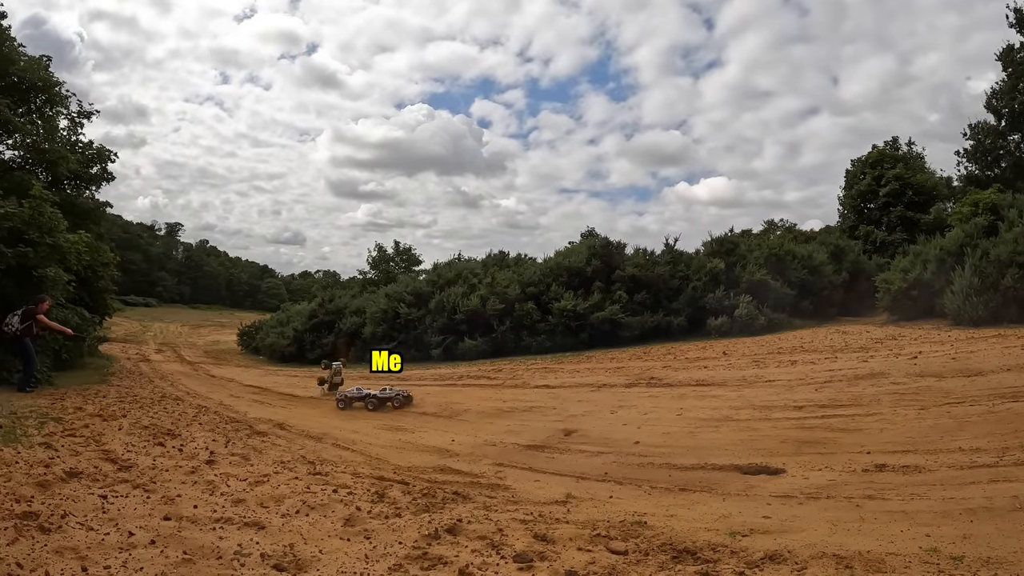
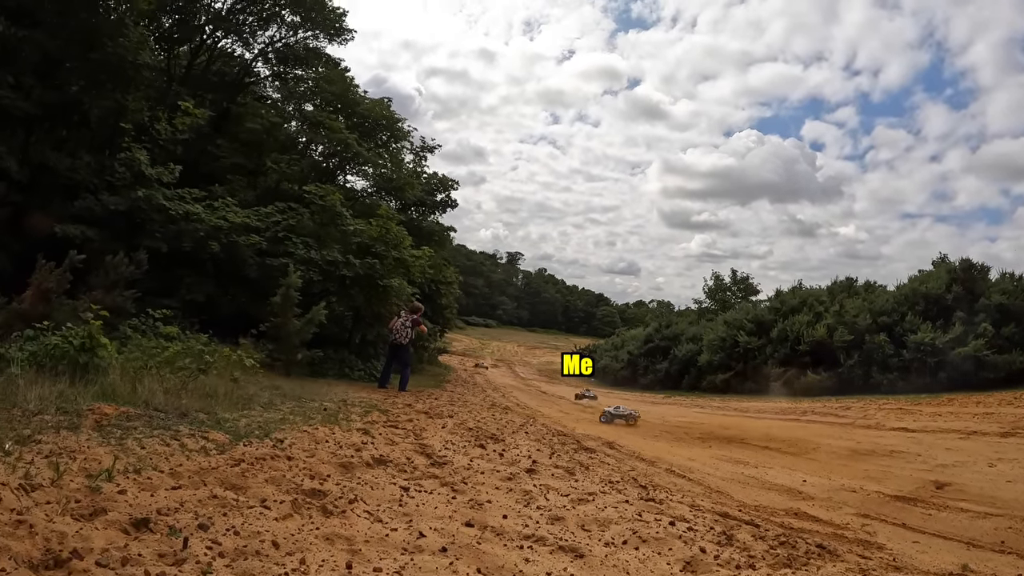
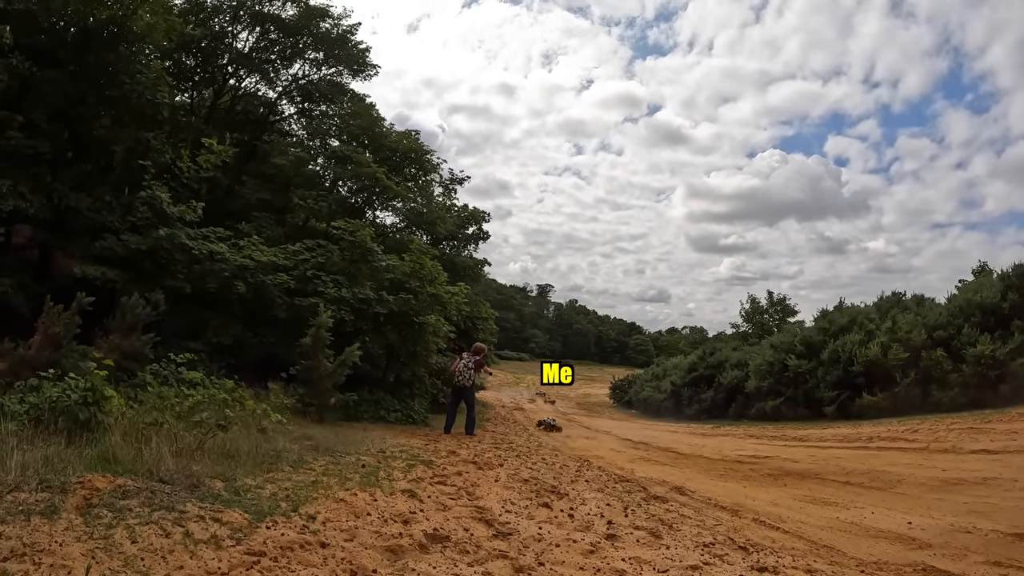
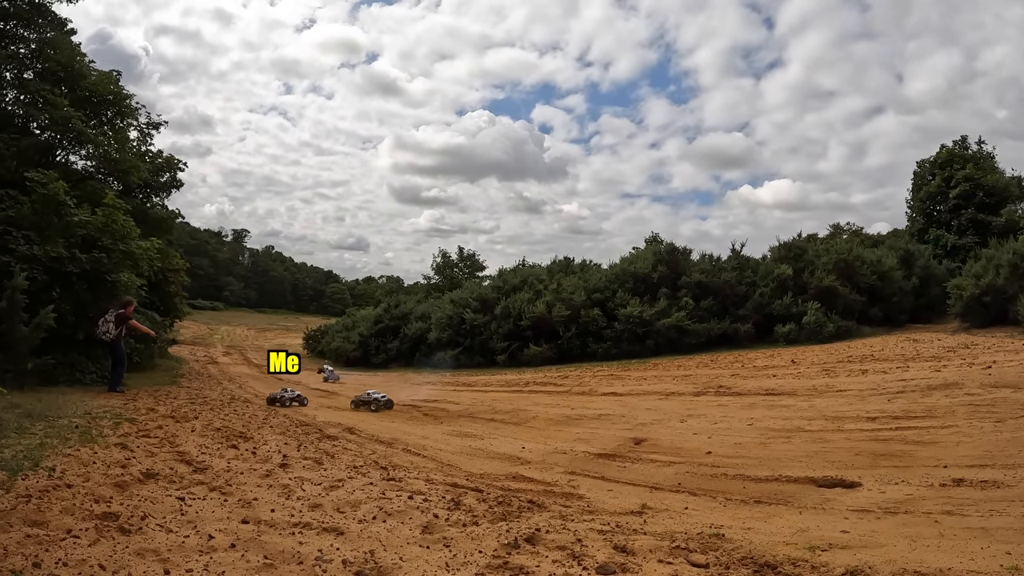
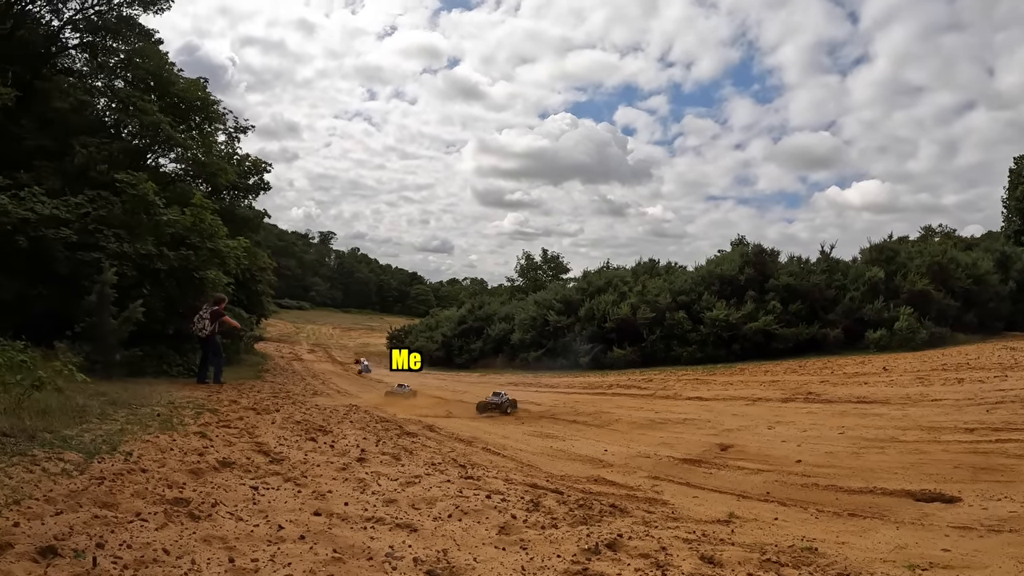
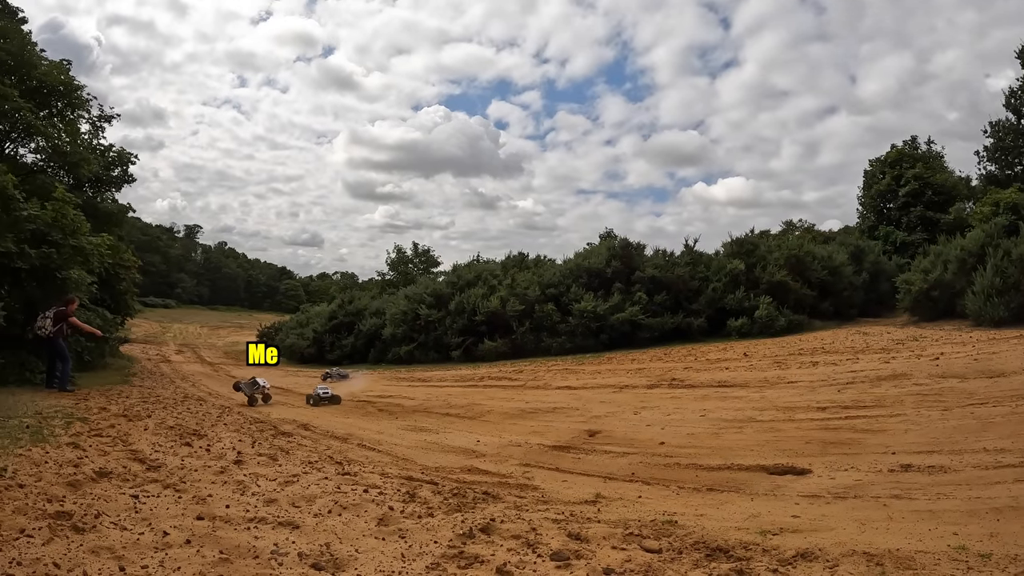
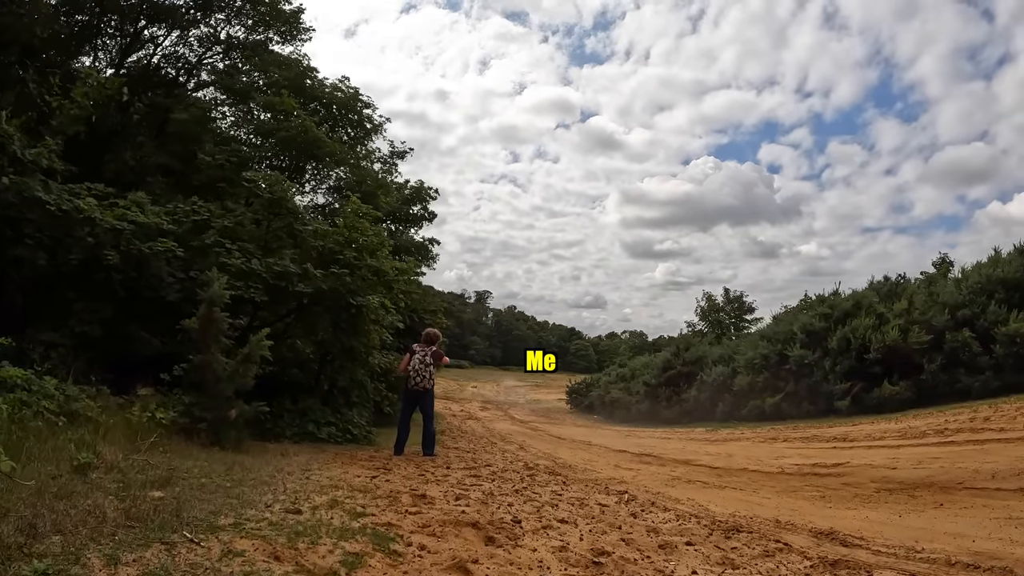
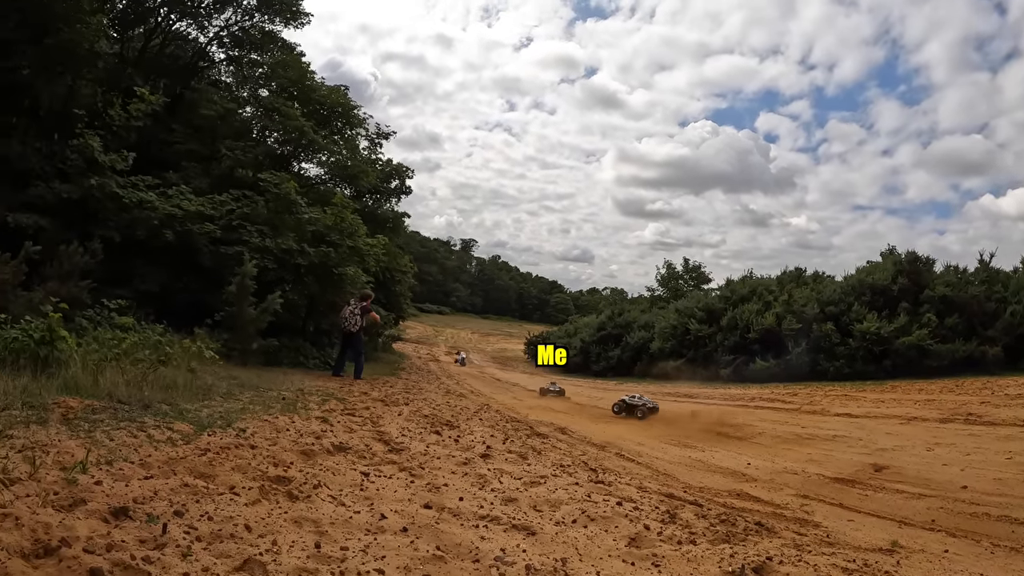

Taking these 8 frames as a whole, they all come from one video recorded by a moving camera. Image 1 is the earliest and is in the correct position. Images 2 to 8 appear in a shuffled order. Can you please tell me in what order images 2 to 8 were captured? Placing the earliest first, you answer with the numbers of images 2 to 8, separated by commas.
6, 4, 5, 8, 2, 3, 7
